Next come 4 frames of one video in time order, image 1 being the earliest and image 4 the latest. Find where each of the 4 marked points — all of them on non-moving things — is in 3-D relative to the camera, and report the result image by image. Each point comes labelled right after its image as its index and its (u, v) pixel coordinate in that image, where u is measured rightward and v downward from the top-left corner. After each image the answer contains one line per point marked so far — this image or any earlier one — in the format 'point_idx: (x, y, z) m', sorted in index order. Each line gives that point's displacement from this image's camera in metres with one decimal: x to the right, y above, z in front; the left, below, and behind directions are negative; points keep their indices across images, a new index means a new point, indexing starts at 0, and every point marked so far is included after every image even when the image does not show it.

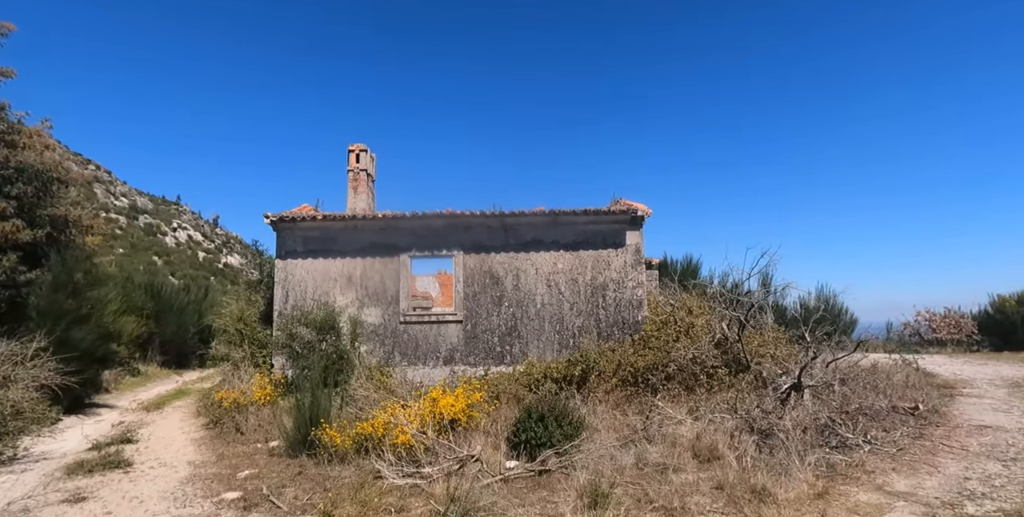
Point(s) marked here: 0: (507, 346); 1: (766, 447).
0: (-0.1, -1.7, +11.9) m
1: (+3.0, -2.2, +7.1) m
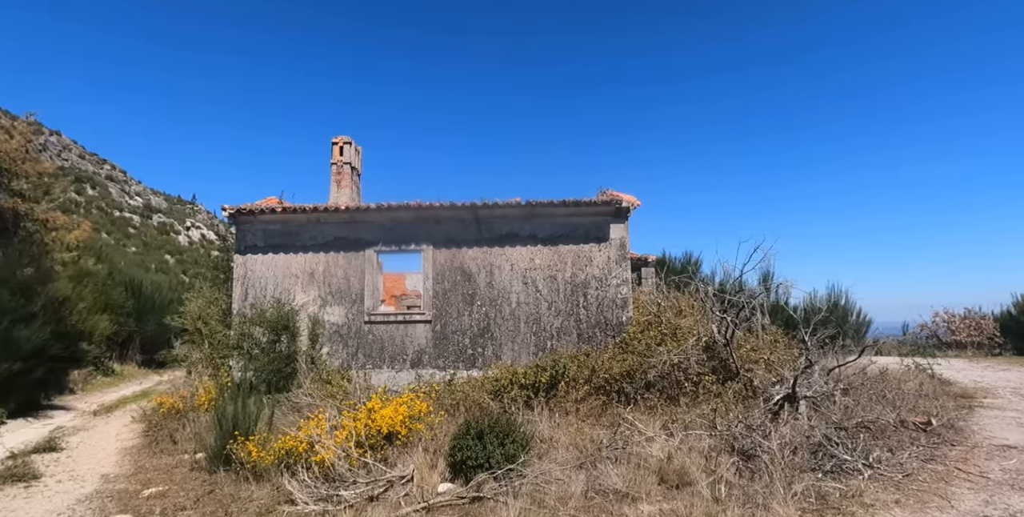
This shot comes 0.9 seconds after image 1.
0: (-0.6, -1.6, +11.0) m
1: (+2.3, -2.1, +6.0) m
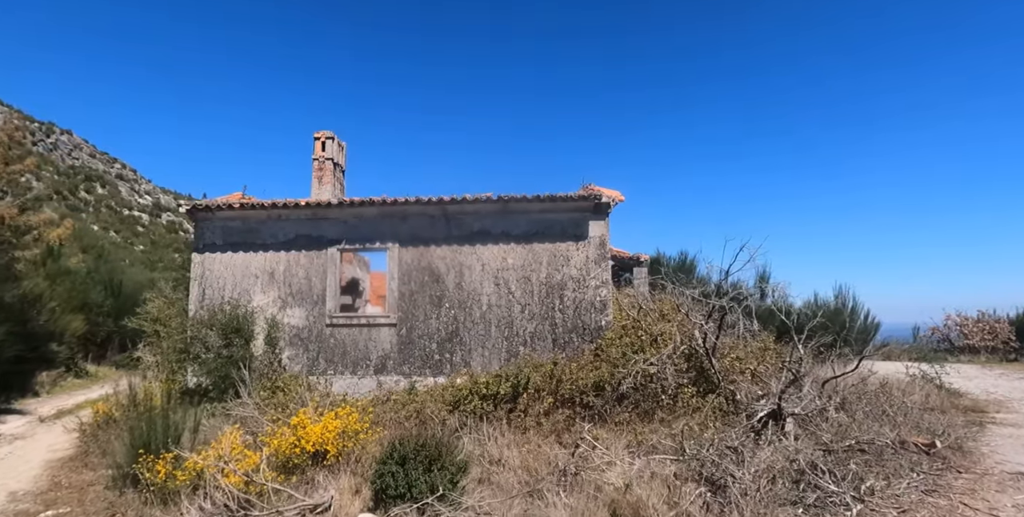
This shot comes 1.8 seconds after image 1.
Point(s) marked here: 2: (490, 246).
0: (-1.1, -1.6, +10.2) m
1: (+1.8, -2.1, +5.2) m
2: (-0.4, +0.2, +10.4) m
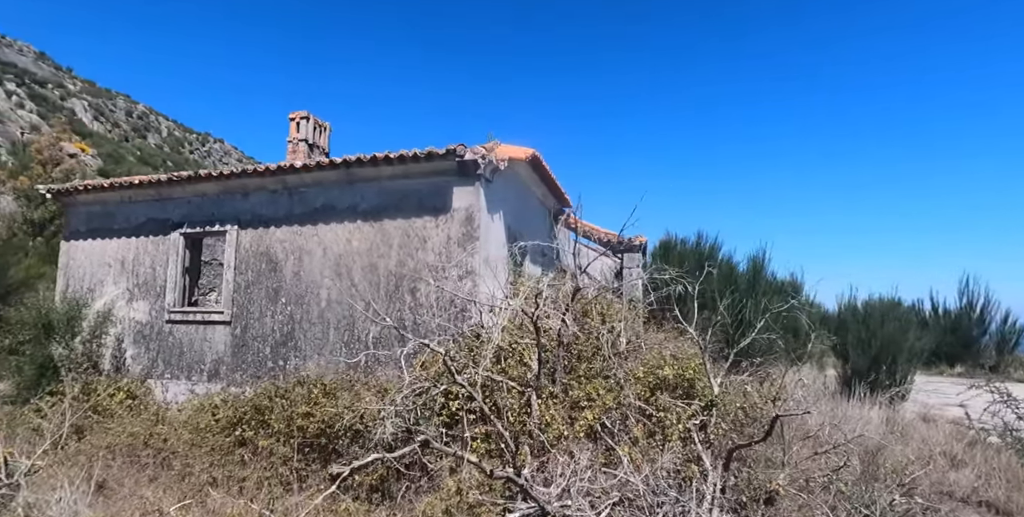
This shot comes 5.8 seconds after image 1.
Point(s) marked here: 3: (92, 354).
0: (-3.0, -1.4, +7.8) m
1: (-1.3, -1.9, +2.3) m
2: (-2.3, +0.4, +7.8) m
3: (-6.2, -1.4, +8.9) m
